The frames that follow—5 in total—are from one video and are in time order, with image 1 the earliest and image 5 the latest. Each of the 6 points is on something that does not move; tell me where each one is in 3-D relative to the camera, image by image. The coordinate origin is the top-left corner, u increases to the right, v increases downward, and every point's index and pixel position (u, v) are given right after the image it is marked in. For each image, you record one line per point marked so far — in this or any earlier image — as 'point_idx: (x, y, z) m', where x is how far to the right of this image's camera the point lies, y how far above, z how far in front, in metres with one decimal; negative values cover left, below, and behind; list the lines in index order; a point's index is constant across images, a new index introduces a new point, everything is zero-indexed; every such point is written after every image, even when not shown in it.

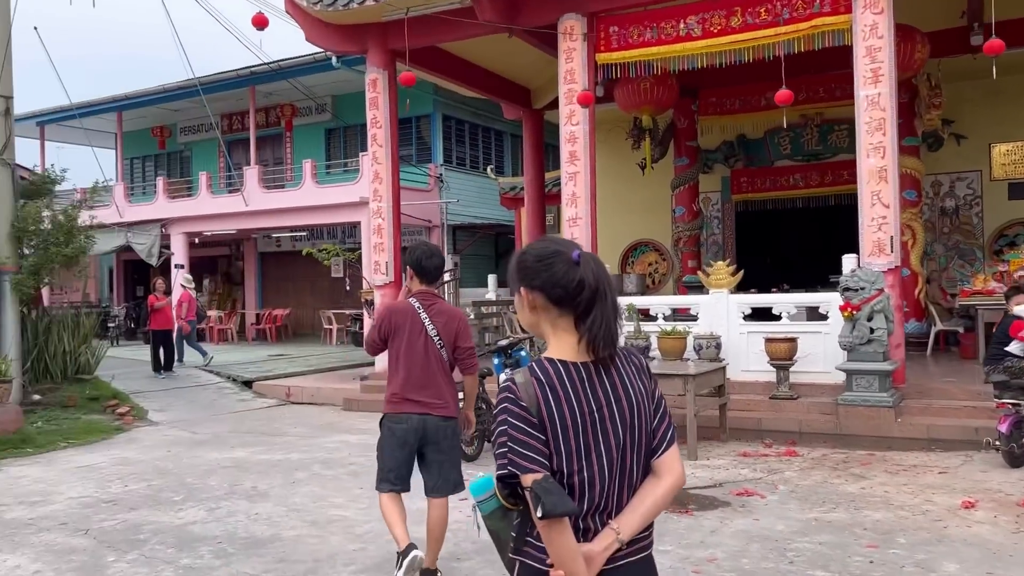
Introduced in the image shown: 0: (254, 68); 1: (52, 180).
0: (-4.9, +4.2, +15.1) m
1: (-5.5, +1.3, +9.5) m
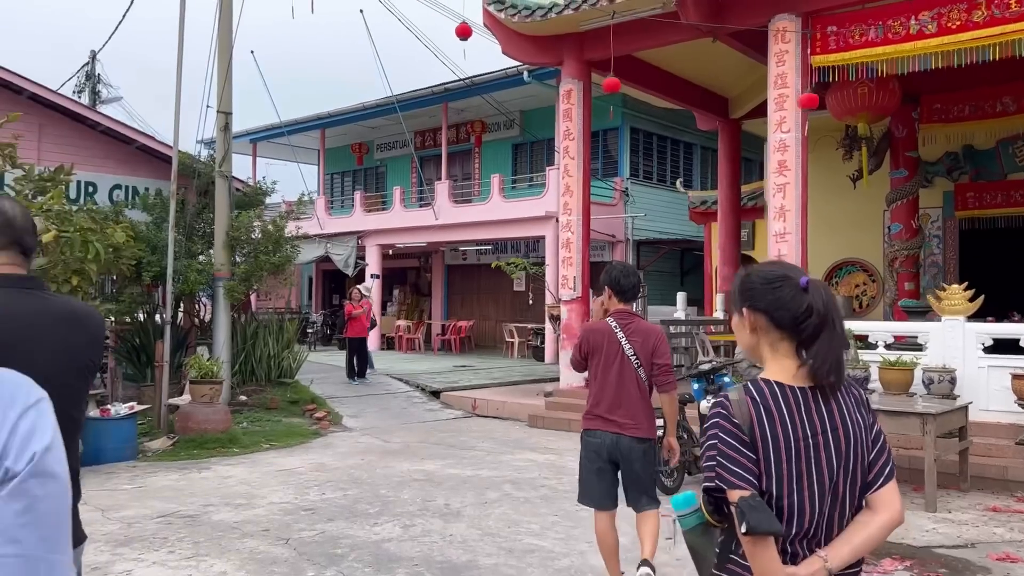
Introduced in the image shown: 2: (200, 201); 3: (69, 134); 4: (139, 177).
0: (-1.2, +4.0, +15.5) m
1: (-3.1, +1.2, +10.0) m
2: (-3.8, +1.1, +9.6) m
3: (-5.3, +1.8, +9.3) m
4: (-4.6, +1.4, +9.7) m
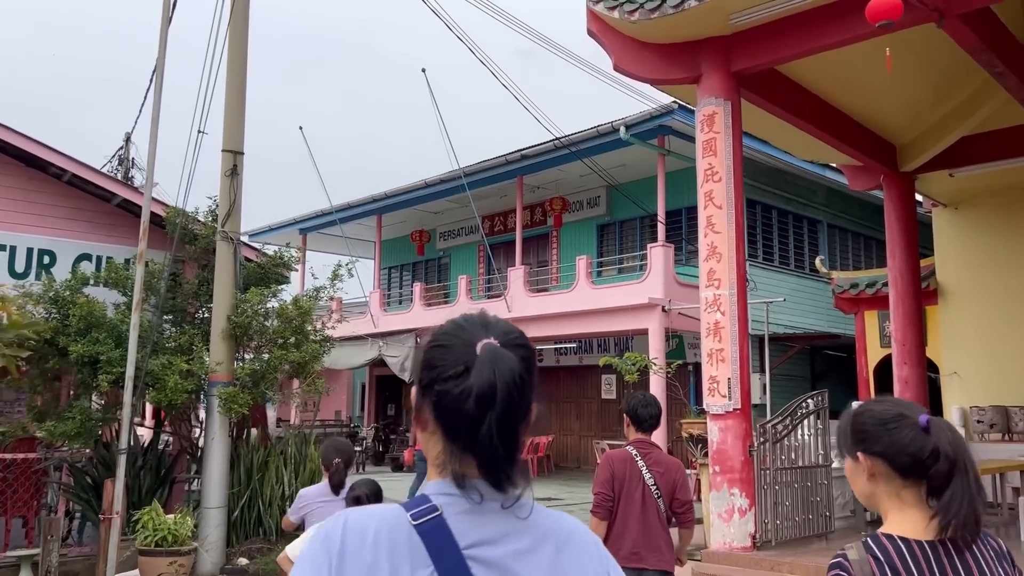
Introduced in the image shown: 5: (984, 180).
0: (+0.2, +2.2, +12.9) m
1: (-2.1, +0.2, +7.3) m
2: (-2.7, +0.1, +6.9) m
3: (-4.3, +0.9, +6.9) m
4: (-3.6, +0.4, +7.2) m
5: (+6.1, +1.4, +10.2) m
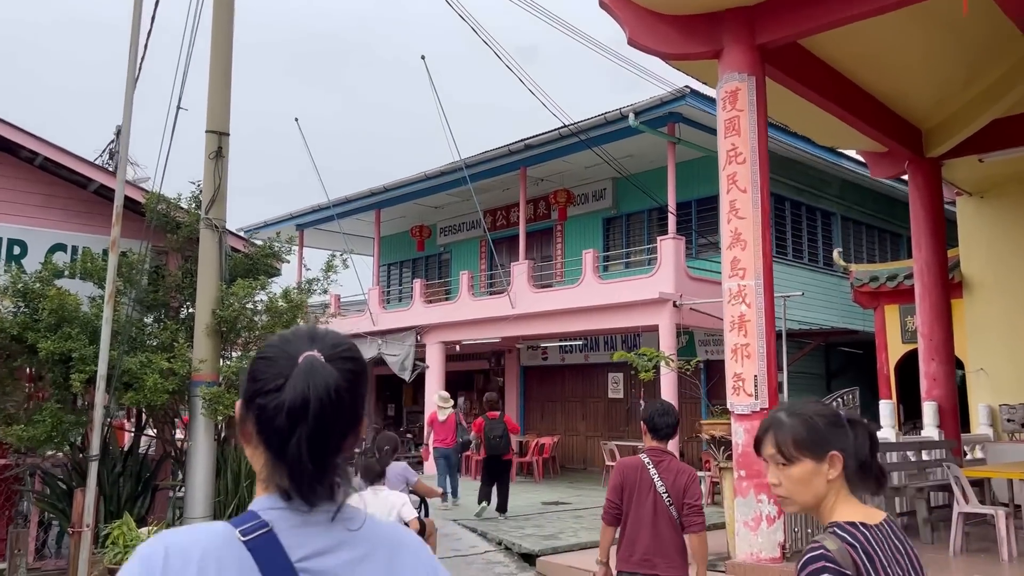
0: (+0.3, +2.3, +12.4) m
1: (-2.0, +0.3, +6.8) m
2: (-2.7, +0.2, +6.4) m
3: (-4.2, +0.9, +6.4) m
4: (-3.5, +0.4, +6.7) m
5: (+6.2, +1.5, +9.7) m
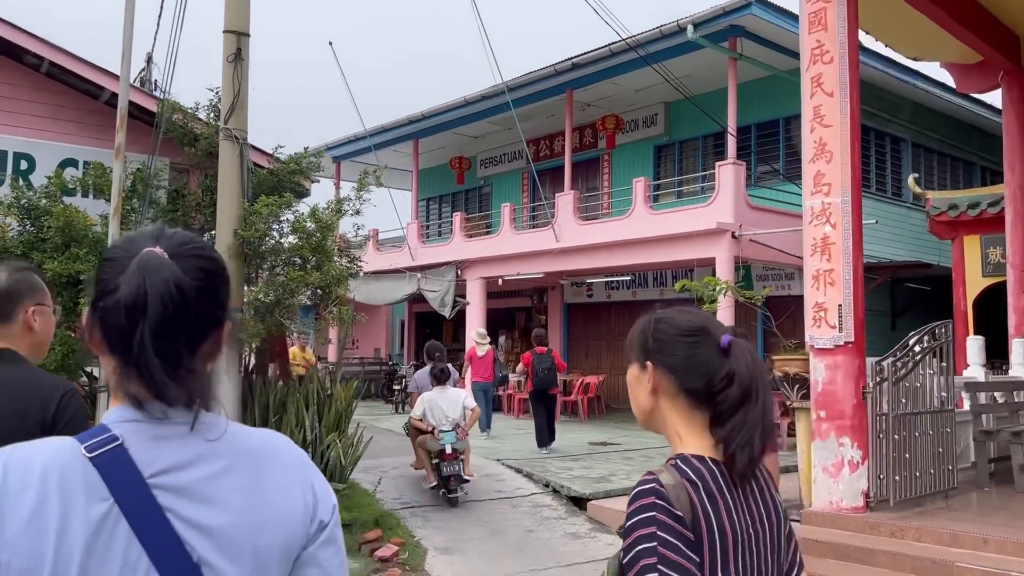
0: (+0.9, +3.3, +11.6) m
1: (-1.6, +0.9, +6.2) m
2: (-2.3, +0.8, +5.9) m
3: (-3.8, +1.5, +5.9) m
4: (-3.1, +1.1, +6.2) m
5: (+6.7, +2.3, +8.6) m
